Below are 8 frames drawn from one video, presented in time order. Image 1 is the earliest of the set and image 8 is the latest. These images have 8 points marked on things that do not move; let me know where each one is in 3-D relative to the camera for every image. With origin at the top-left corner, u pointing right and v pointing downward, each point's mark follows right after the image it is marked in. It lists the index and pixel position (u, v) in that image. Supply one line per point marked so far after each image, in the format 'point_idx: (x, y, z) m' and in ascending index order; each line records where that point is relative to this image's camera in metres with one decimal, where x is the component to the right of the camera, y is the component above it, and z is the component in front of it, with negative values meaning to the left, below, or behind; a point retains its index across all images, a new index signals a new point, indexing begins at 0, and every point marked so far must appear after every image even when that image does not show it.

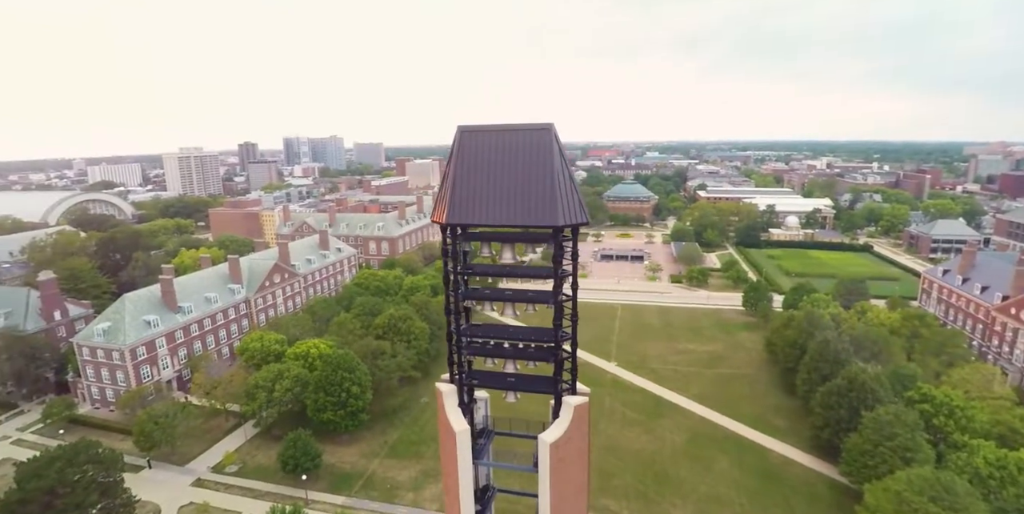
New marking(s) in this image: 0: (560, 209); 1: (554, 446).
0: (+0.7, +0.8, +9.3) m
1: (+0.8, -3.5, +9.9) m
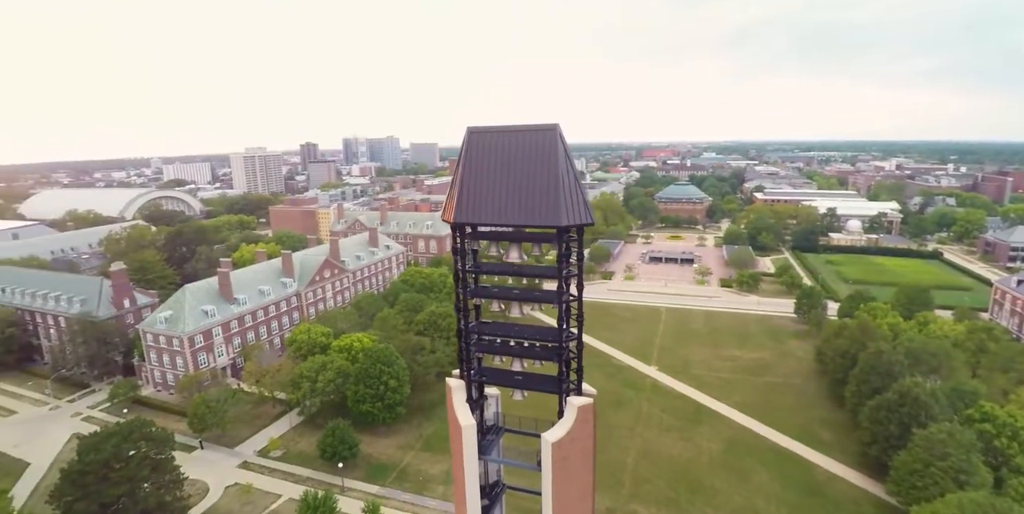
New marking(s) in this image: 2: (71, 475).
0: (+0.8, +0.8, +9.3) m
1: (+0.8, -3.5, +9.9) m
2: (-16.3, -7.9, +19.8) m
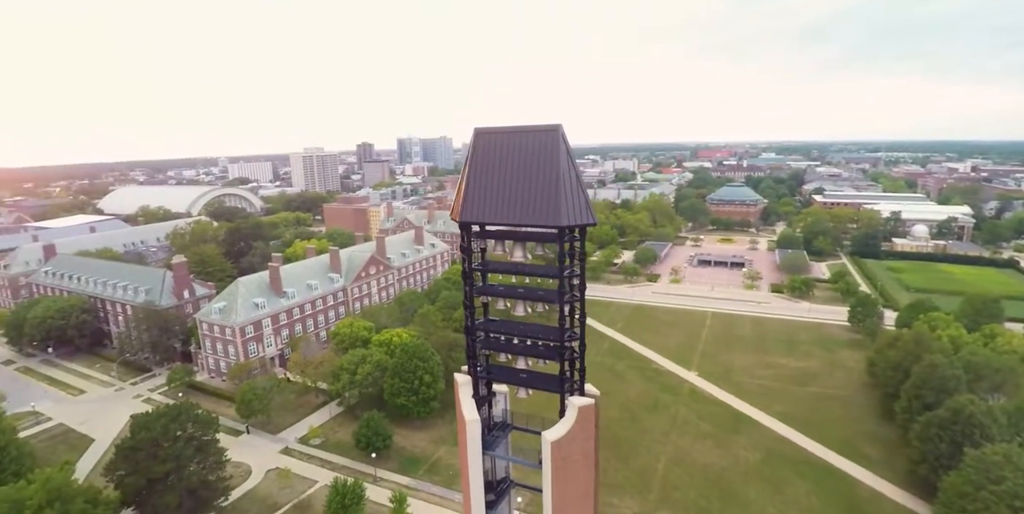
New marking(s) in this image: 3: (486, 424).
0: (+0.8, +0.8, +9.3) m
1: (+0.8, -3.4, +9.9) m
2: (-15.4, -7.6, +21.3) m
3: (-0.6, -3.6, +11.7) m
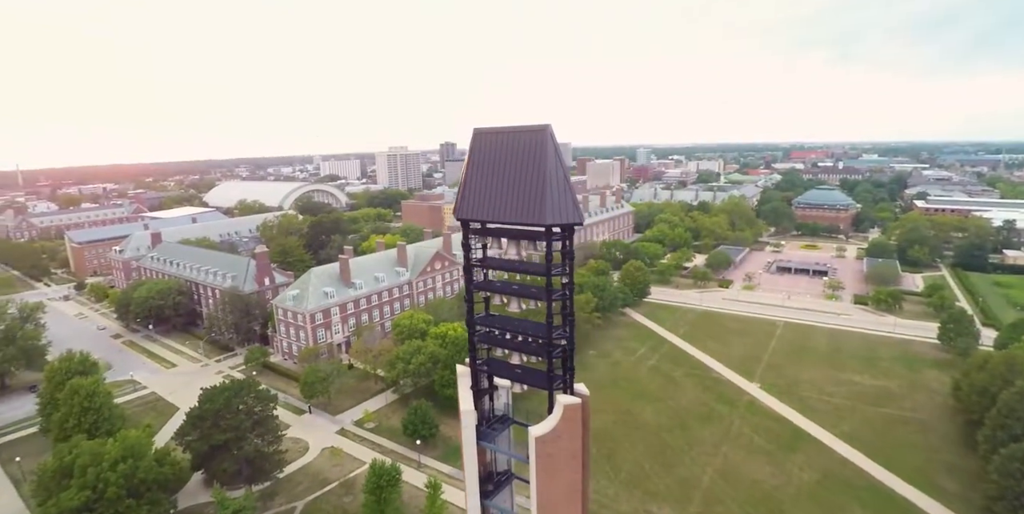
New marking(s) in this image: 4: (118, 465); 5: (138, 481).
0: (+0.6, +0.9, +9.4) m
1: (+0.5, -3.4, +10.0) m
2: (-14.0, -7.1, +23.7) m
3: (-0.6, -3.5, +12.0) m
4: (-13.3, -7.0, +18.2) m
5: (-12.5, -7.5, +18.1) m
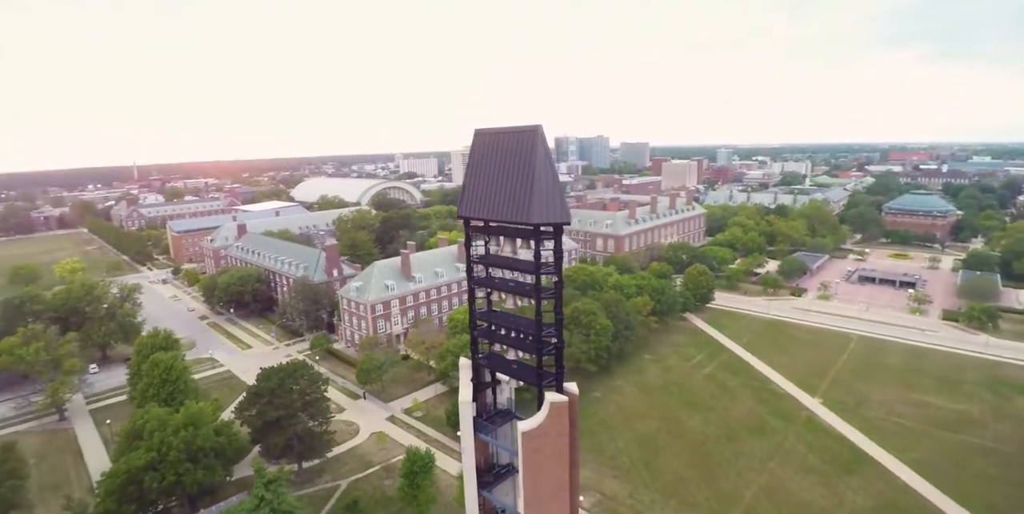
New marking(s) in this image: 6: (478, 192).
0: (+0.4, +0.9, +9.7) m
1: (+0.3, -3.4, +10.3) m
2: (-12.5, -6.6, +25.7) m
3: (-0.6, -3.5, +12.4) m
4: (-12.5, -6.5, +20.3) m
5: (-11.7, -7.1, +20.0) m
6: (-0.7, +1.3, +10.6) m
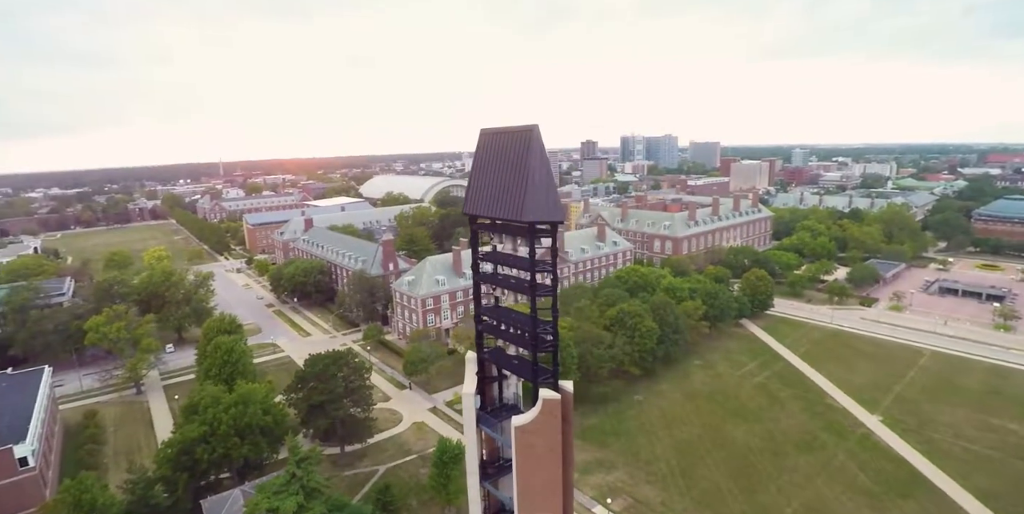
0: (+0.3, +0.9, +9.9) m
1: (+0.2, -3.4, +10.5) m
2: (-10.8, -6.2, +27.4) m
3: (-0.4, -3.4, +12.8) m
4: (-11.4, -6.2, +21.9) m
5: (-10.7, -6.7, +21.6) m
6: (-0.7, +1.4, +11.0) m
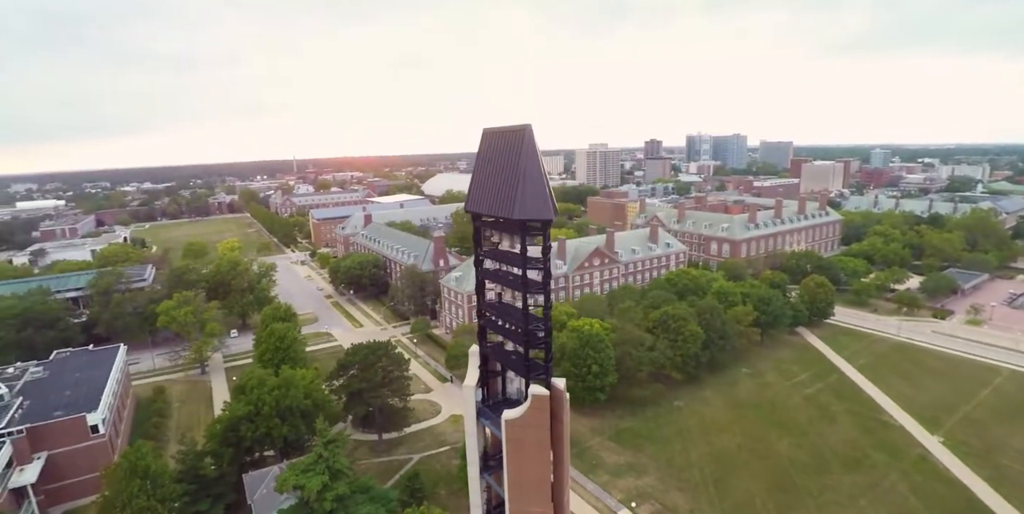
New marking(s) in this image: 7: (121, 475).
0: (+0.2, +0.9, +10.2) m
1: (0.0, -3.4, +10.9) m
2: (-9.1, -5.9, +28.9) m
3: (-0.4, -3.4, +13.2) m
4: (-10.4, -5.8, +23.5) m
5: (-9.7, -6.4, +23.1) m
6: (-0.7, +1.4, +11.4) m
7: (-13.1, -7.3, +18.1) m
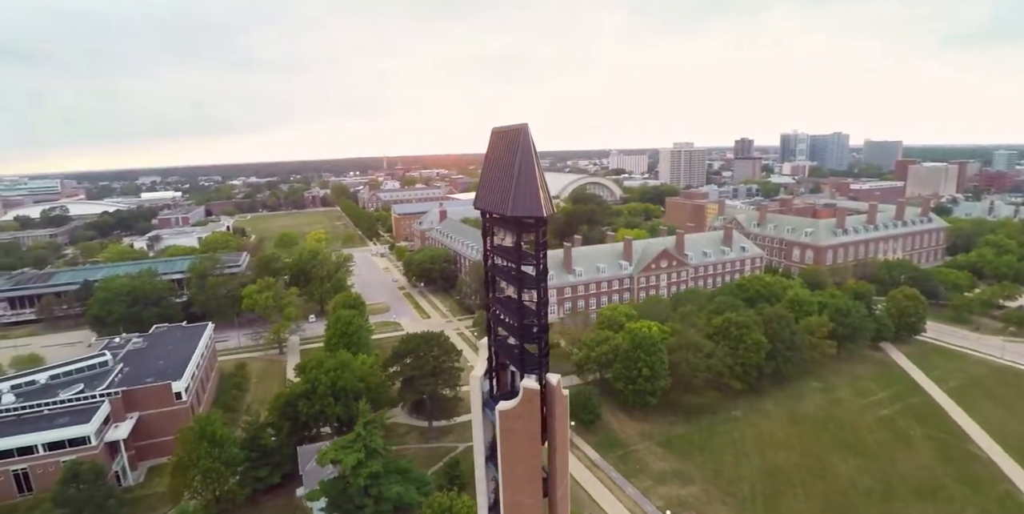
0: (+0.1, +0.9, +10.8) m
1: (-0.2, -3.4, +11.5) m
2: (-6.5, -5.6, +30.7) m
3: (-0.2, -3.4, +13.8) m
4: (-8.6, -5.5, +25.6) m
5: (-7.9, -6.1, +25.1) m
6: (-0.6, +1.4, +12.1) m
7: (-12.1, -6.9, +20.6) m
